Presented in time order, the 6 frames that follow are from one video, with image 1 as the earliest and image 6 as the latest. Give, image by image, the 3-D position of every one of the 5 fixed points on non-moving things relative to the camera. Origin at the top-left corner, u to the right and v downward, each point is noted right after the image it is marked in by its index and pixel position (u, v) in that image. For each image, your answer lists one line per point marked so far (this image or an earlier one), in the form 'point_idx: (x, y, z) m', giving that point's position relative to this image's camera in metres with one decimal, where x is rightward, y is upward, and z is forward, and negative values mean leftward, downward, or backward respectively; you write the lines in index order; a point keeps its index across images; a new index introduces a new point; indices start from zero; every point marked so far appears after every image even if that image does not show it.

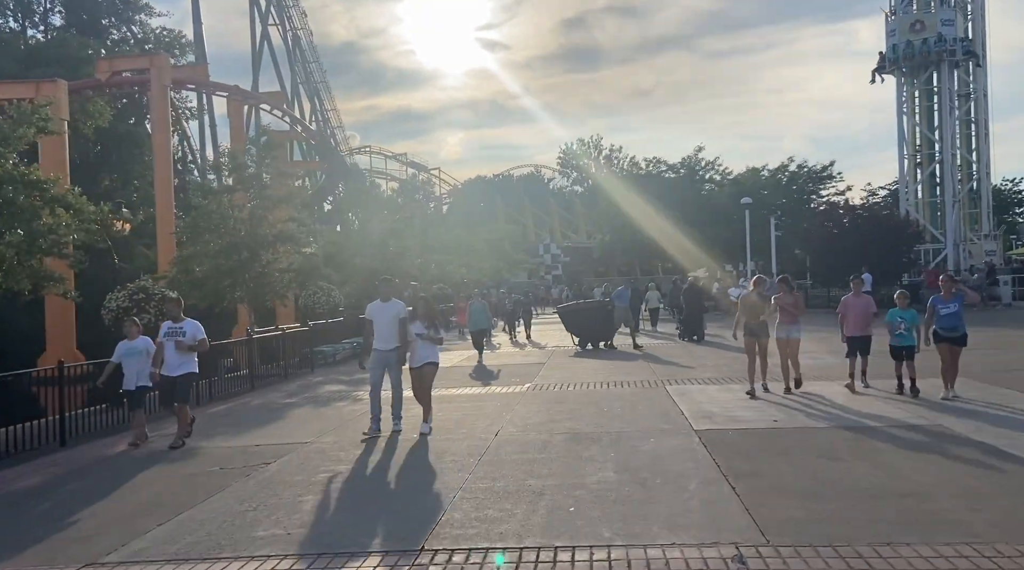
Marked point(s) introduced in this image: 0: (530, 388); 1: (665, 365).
0: (+0.3, -1.8, +14.1) m
1: (+3.1, -1.7, +16.6) m
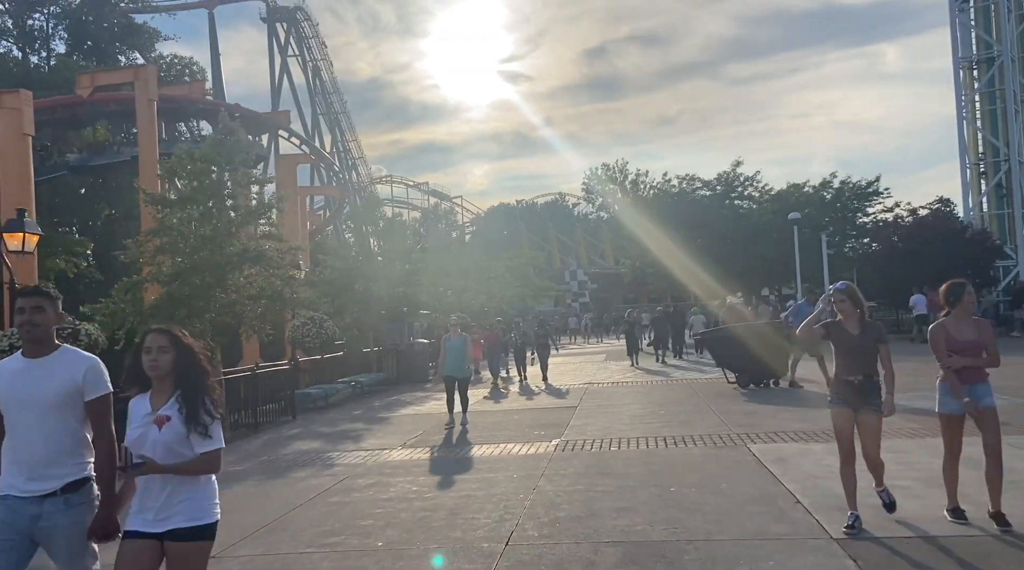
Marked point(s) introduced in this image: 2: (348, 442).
0: (+0.6, -2.1, +10.4) m
1: (+3.5, -2.0, +12.9) m
2: (-2.5, -2.4, +12.4) m
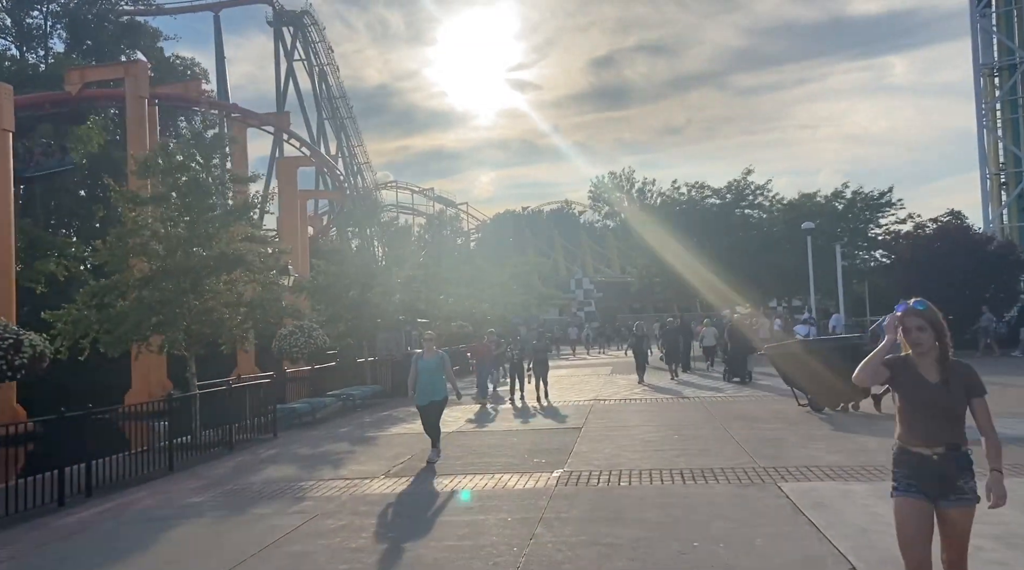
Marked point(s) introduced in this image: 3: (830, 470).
0: (+0.5, -2.2, +9.2) m
1: (+3.4, -2.2, +11.6) m
2: (-2.5, -2.5, +11.1) m
3: (+3.6, -2.1, +9.2) m
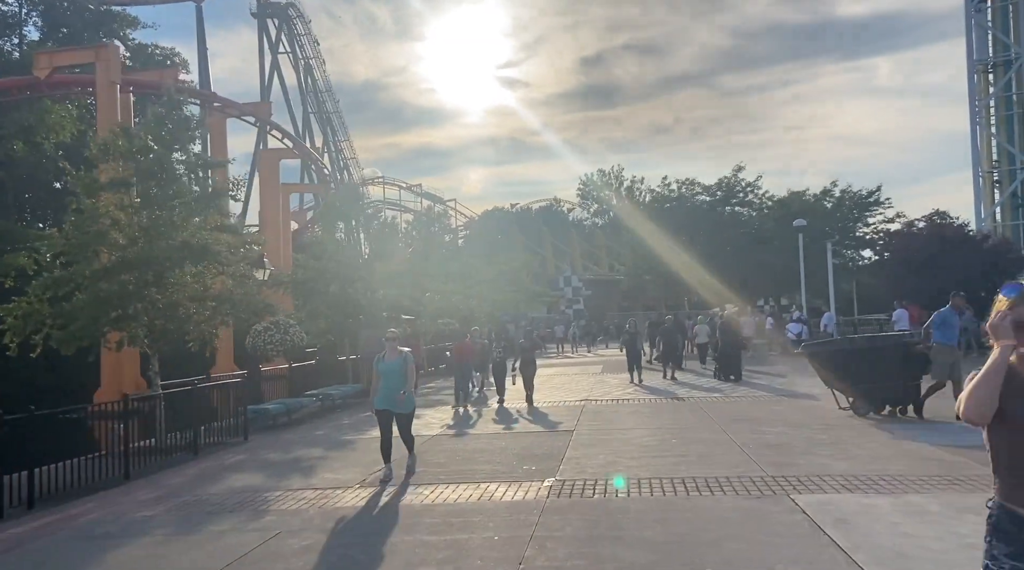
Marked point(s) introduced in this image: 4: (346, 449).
0: (+0.4, -2.1, +8.3) m
1: (+3.3, -2.1, +10.8) m
2: (-2.7, -2.4, +10.2) m
3: (+3.4, -2.0, +8.4) m
4: (-2.5, -2.5, +12.3) m
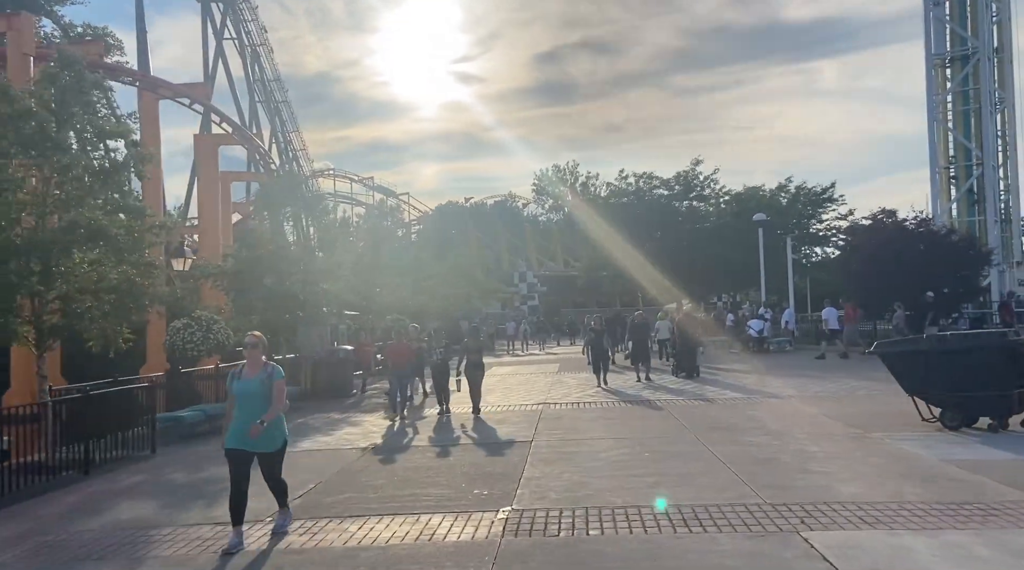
0: (0.0, -2.0, +6.8) m
1: (+2.7, -2.0, +9.4) m
2: (-3.2, -2.3, +8.5) m
3: (+3.0, -1.9, +7.0) m
4: (-3.2, -2.4, +10.6) m
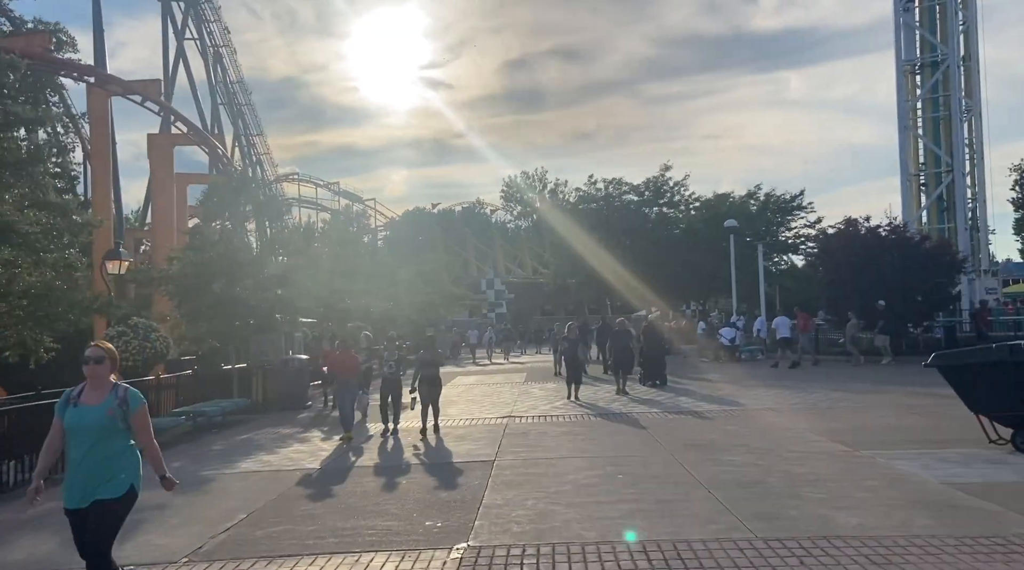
0: (-0.4, -2.1, +5.8) m
1: (+2.2, -2.1, +8.5) m
2: (-3.6, -2.3, +7.4) m
3: (+2.7, -1.9, +6.1) m
4: (-3.6, -2.4, +9.5) m
